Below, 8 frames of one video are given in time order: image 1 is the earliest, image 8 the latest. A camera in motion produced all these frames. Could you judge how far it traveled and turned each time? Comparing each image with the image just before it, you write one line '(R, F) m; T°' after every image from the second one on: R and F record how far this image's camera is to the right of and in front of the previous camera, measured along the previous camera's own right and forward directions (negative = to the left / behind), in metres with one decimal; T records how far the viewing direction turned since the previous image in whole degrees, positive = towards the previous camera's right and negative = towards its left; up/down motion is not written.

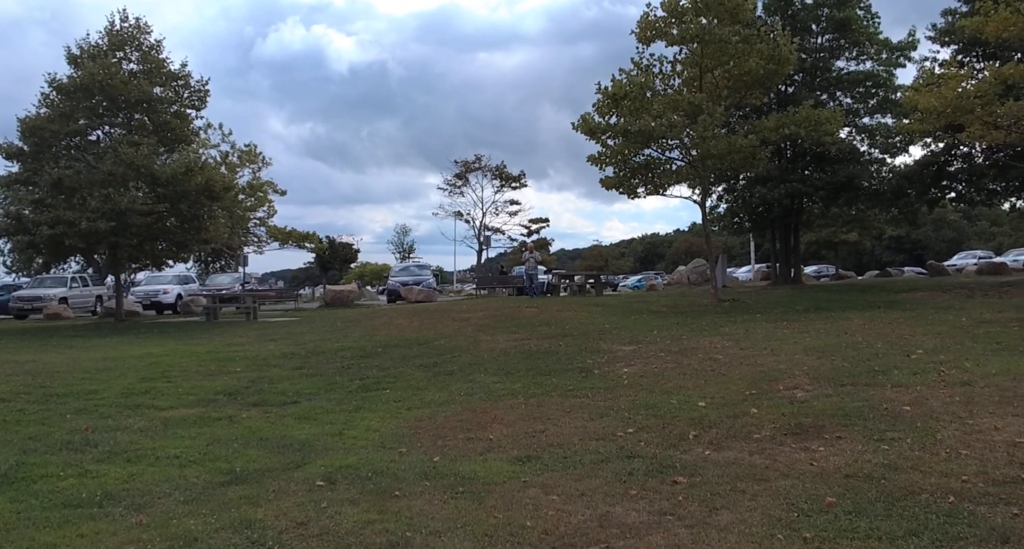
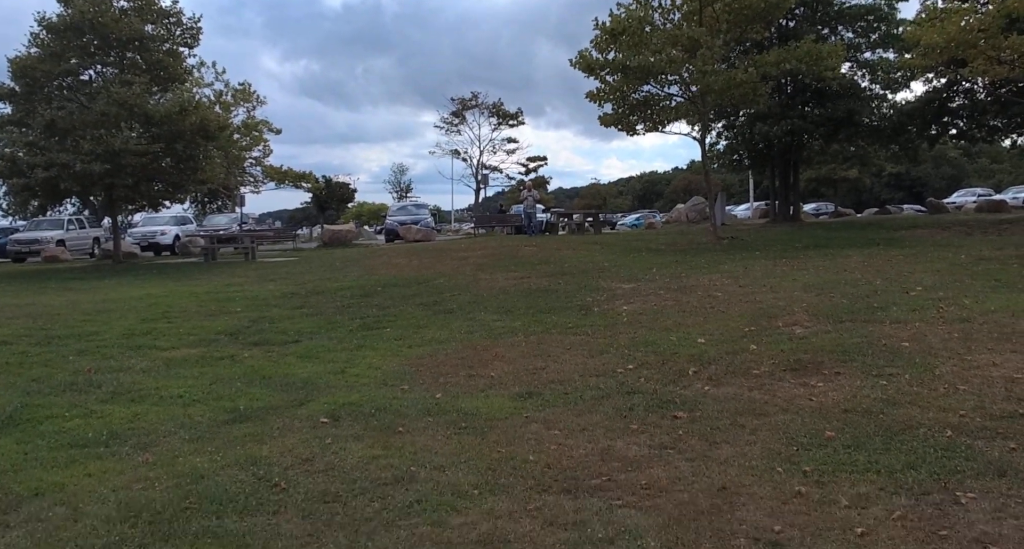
(0.0, 0.0) m; 0°
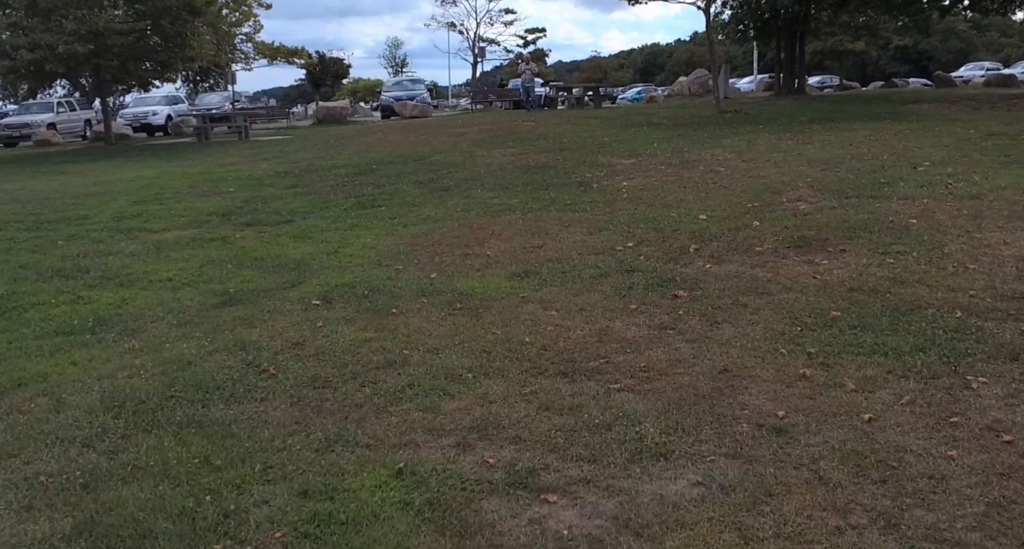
(0.0, +0.2) m; 0°
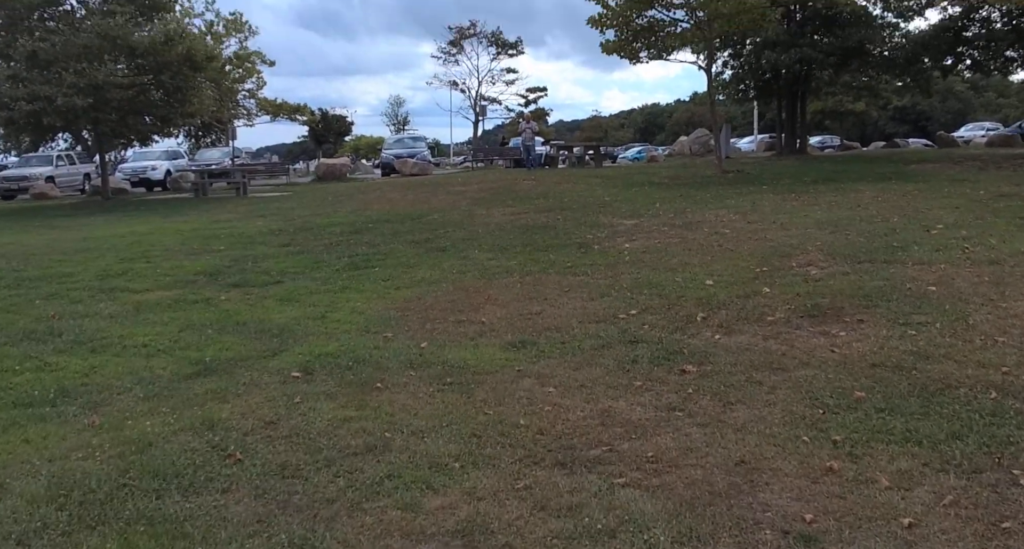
(0.0, +0.4) m; 0°
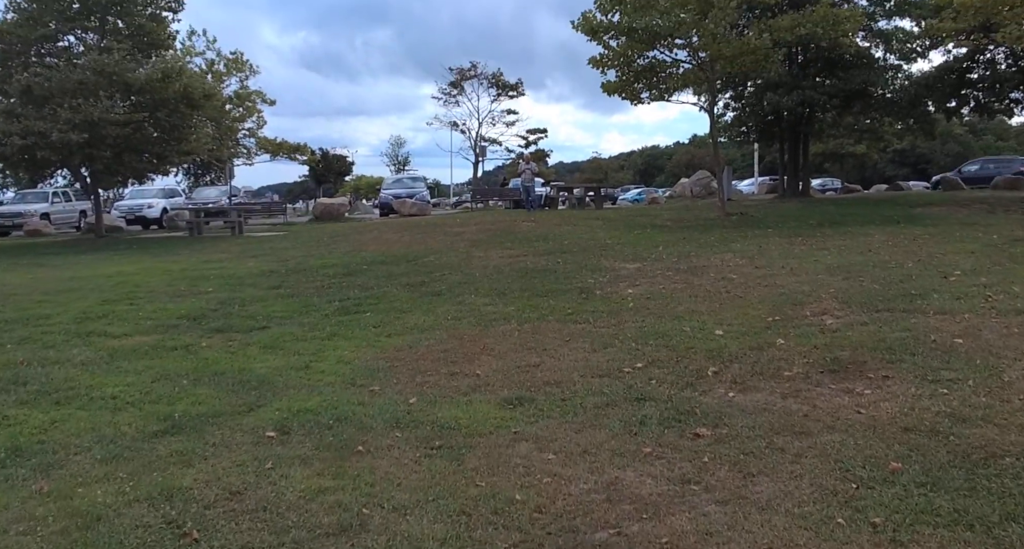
(0.0, +0.4) m; 0°
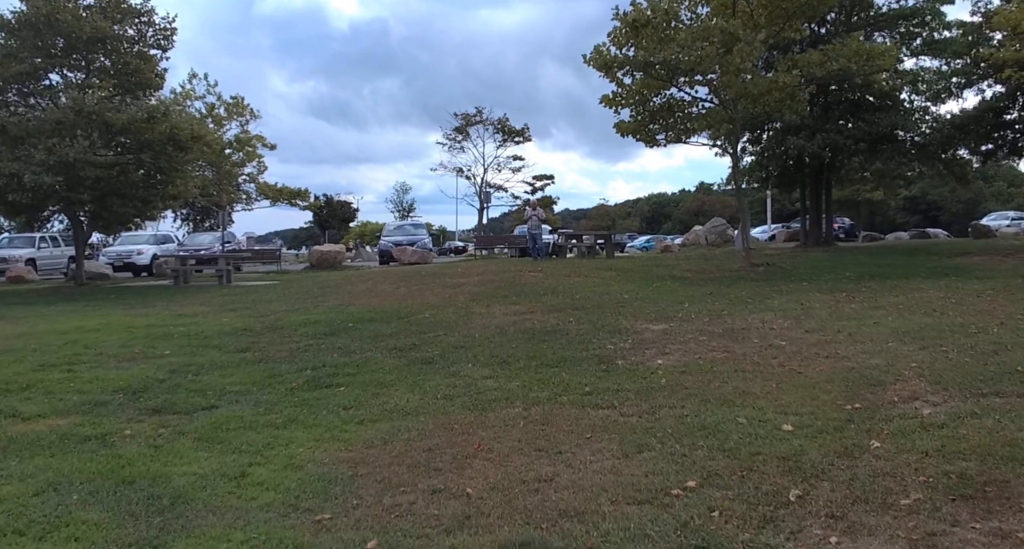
(0.0, +1.5) m; 0°
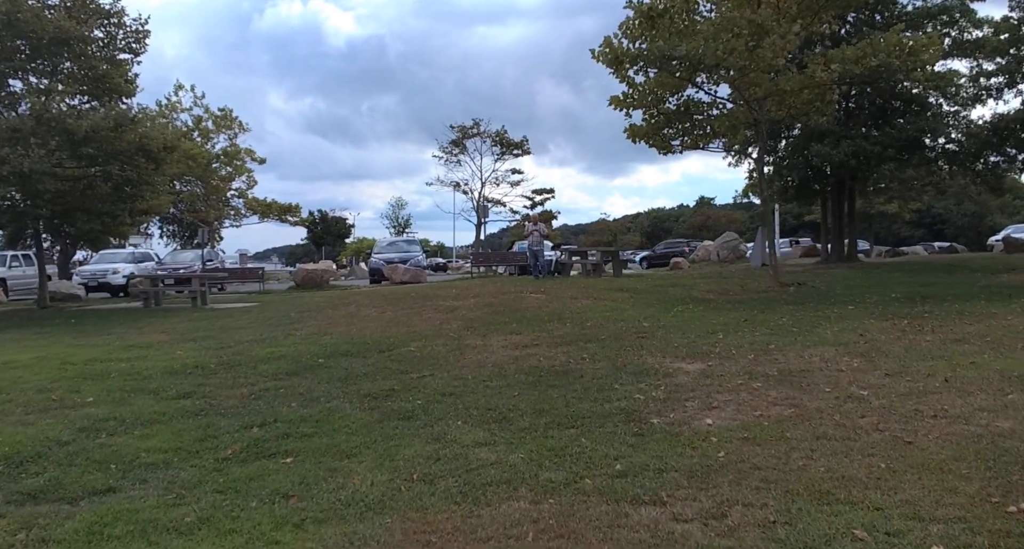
(0.0, +1.8) m; 0°
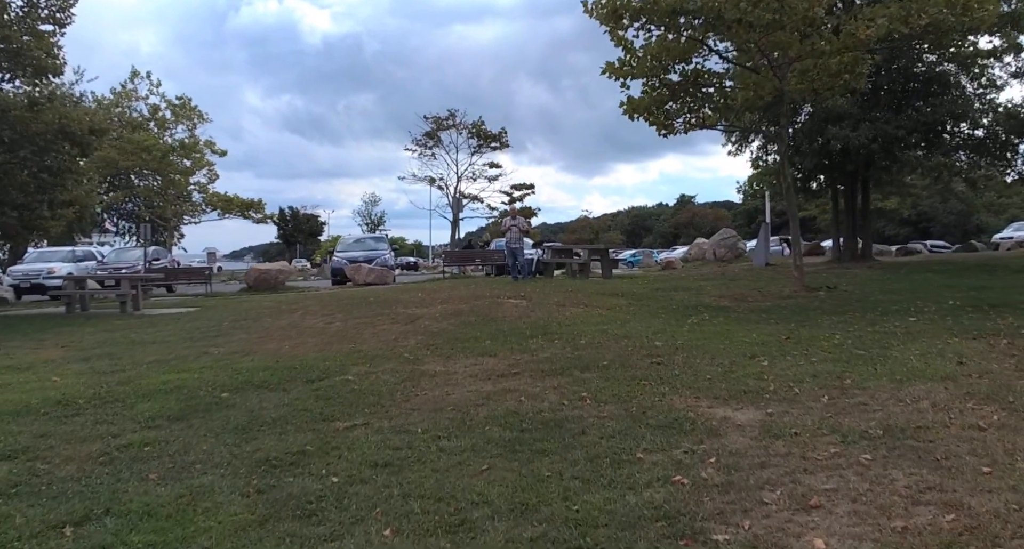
(+0.1, +2.5) m; +2°
